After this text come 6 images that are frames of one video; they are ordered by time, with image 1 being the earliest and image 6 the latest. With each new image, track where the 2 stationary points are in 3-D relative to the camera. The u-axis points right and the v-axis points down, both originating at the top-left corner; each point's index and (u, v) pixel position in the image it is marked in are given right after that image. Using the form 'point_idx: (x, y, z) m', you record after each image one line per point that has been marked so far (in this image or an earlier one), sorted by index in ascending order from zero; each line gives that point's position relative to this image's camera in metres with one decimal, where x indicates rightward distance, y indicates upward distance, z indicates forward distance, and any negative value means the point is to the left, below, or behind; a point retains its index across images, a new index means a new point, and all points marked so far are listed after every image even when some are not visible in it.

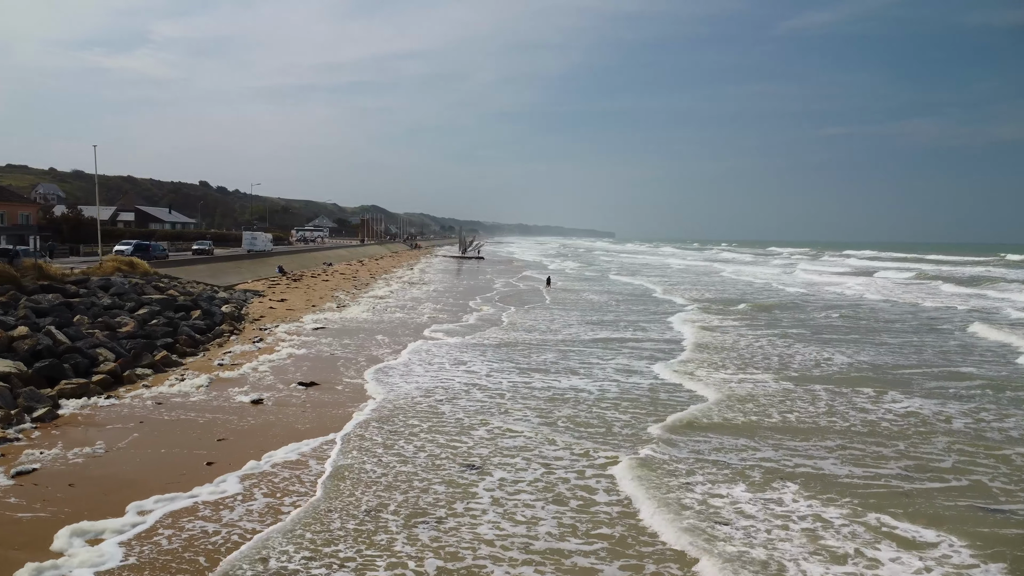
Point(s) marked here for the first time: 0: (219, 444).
0: (-3.2, -1.7, +8.6) m
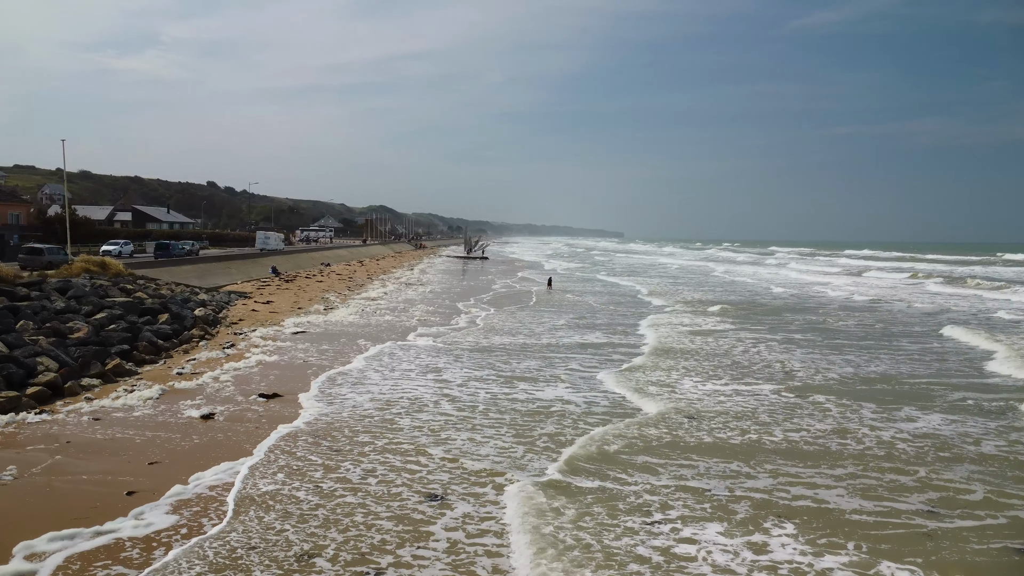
0: (-3.5, -1.7, +7.6) m
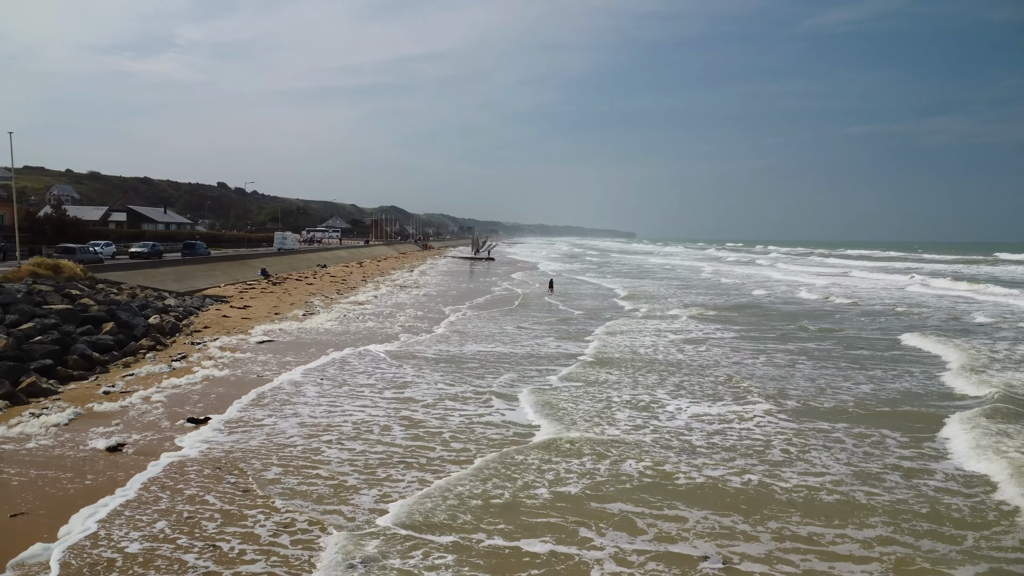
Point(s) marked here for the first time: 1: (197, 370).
0: (-3.9, -1.8, +6.2) m
1: (-5.0, -1.3, +12.4) m
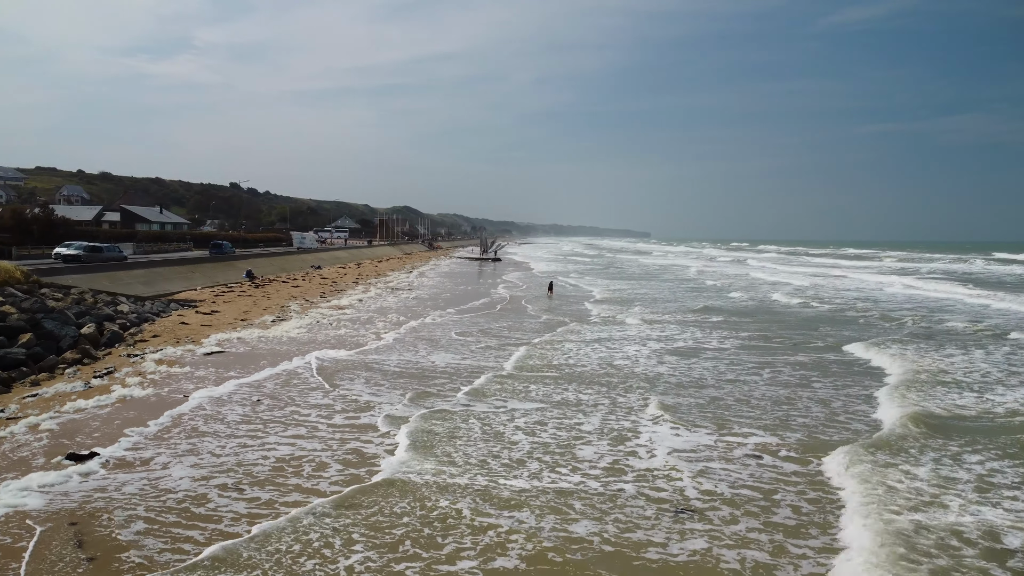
0: (-4.6, -1.9, +4.6) m
1: (-5.5, -1.4, +10.8) m
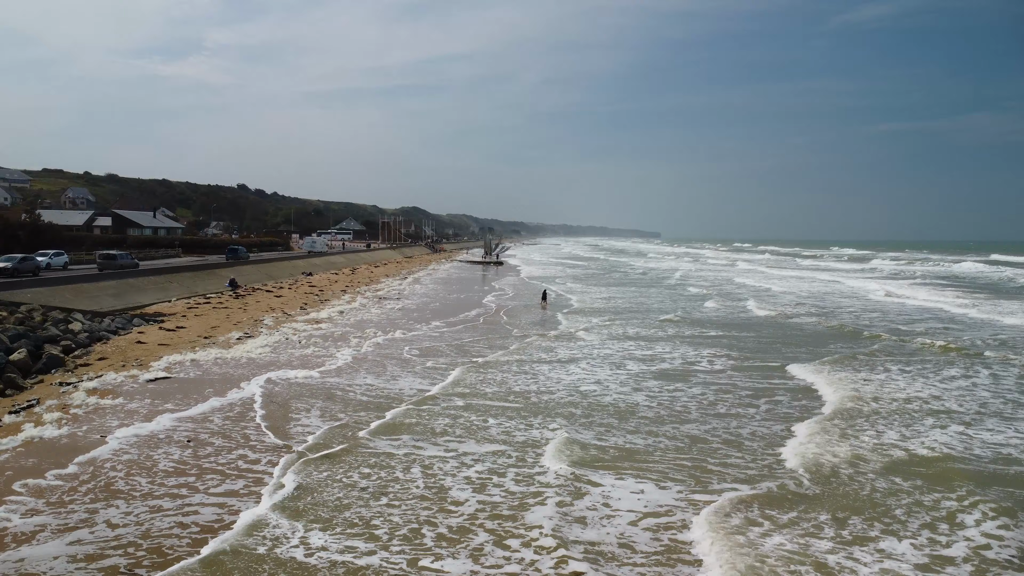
0: (-5.2, -2.3, +3.6) m
1: (-6.0, -1.7, +9.8) m
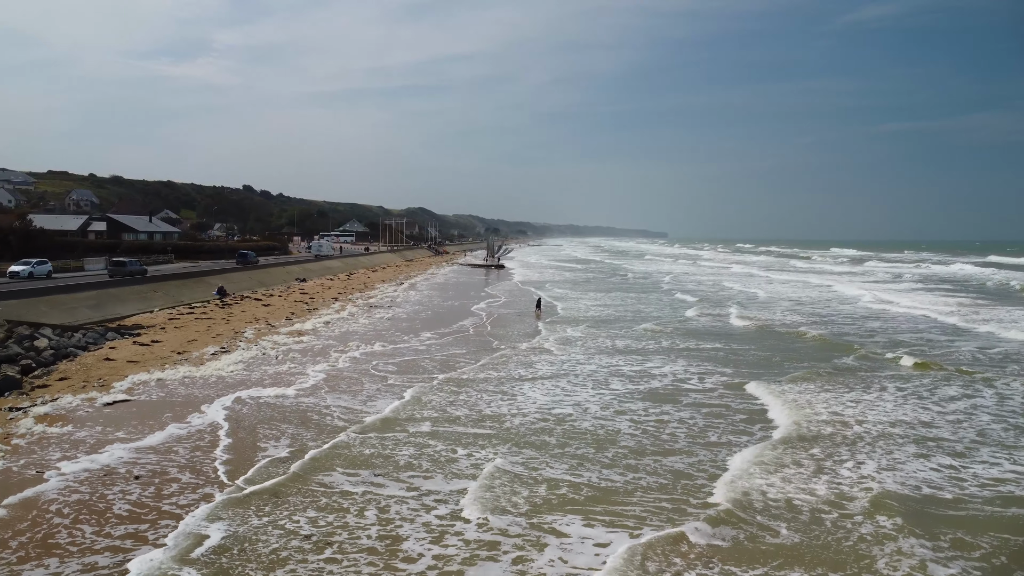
0: (-5.7, -2.6, +2.9) m
1: (-6.4, -2.0, +9.2) m
